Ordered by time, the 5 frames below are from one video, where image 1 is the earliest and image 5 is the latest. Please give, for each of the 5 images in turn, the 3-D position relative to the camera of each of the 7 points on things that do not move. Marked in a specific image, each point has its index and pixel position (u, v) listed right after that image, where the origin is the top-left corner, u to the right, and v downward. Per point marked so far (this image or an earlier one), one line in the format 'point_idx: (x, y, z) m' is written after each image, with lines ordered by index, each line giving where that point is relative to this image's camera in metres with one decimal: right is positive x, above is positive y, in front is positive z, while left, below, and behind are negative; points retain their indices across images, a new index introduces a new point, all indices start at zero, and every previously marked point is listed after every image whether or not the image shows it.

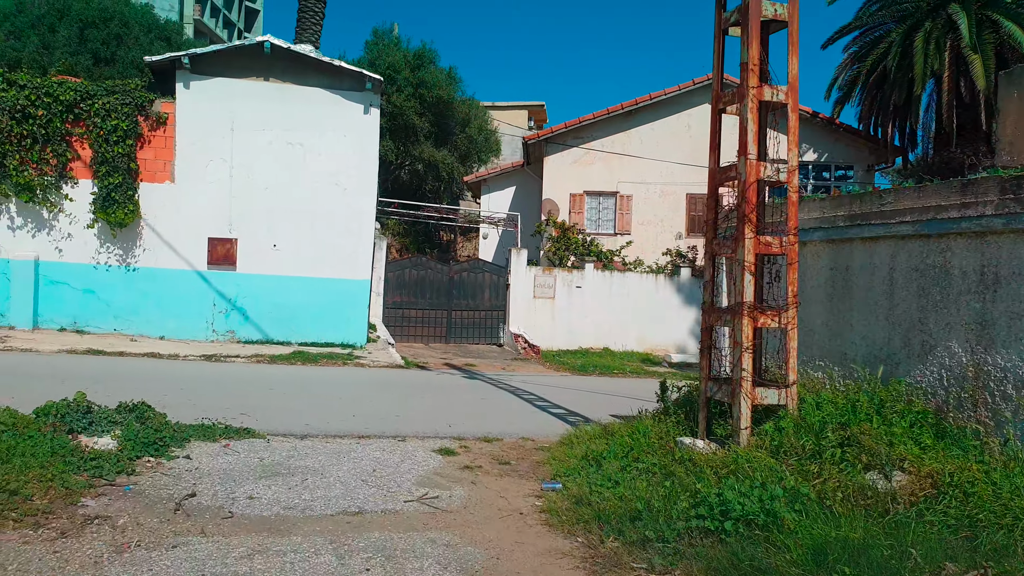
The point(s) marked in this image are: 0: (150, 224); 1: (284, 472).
0: (-5.9, +1.0, +12.5) m
1: (-1.5, -1.2, +5.0) m
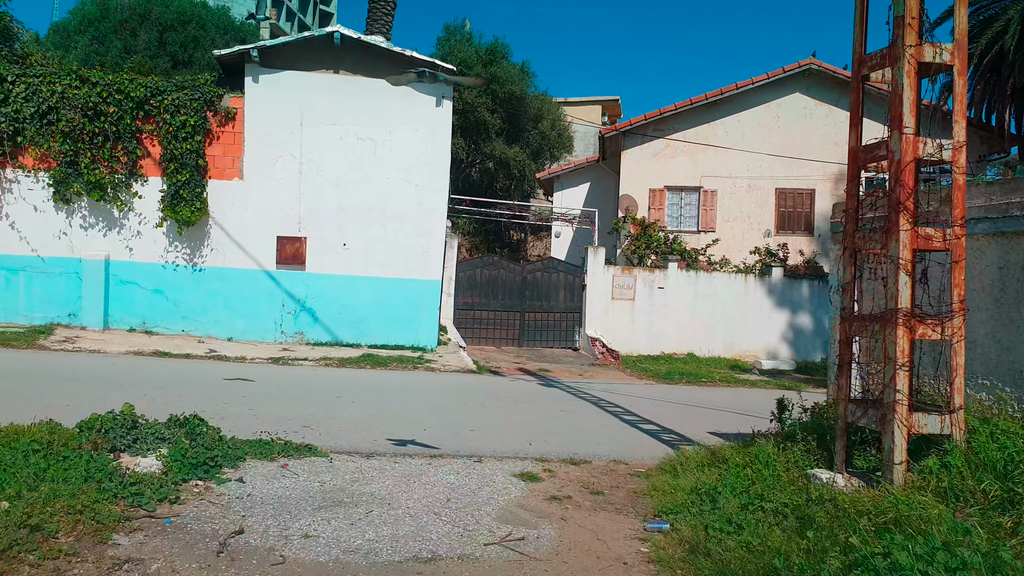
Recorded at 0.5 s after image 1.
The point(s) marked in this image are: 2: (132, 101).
0: (-4.6, +1.0, +12.2) m
1: (-0.9, -1.2, +4.3) m
2: (-5.8, +2.8, +11.6) m
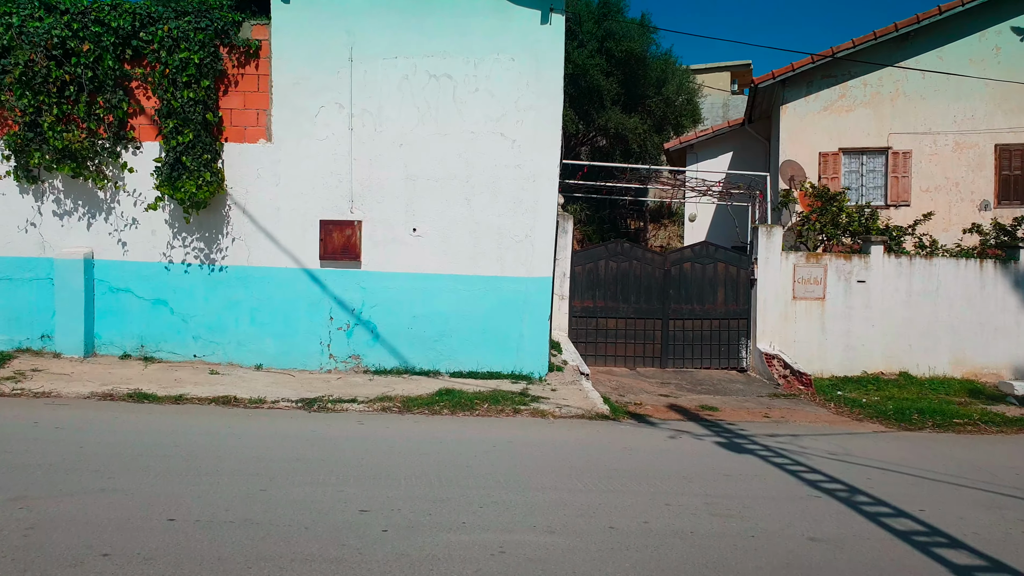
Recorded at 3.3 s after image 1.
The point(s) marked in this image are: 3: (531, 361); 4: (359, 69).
0: (-3.1, +1.0, +8.7) m
1: (-0.4, -1.3, +0.4) m
2: (-4.3, +2.7, +8.3) m
3: (+0.3, -0.8, +8.8) m
4: (-1.7, +2.5, +8.7) m
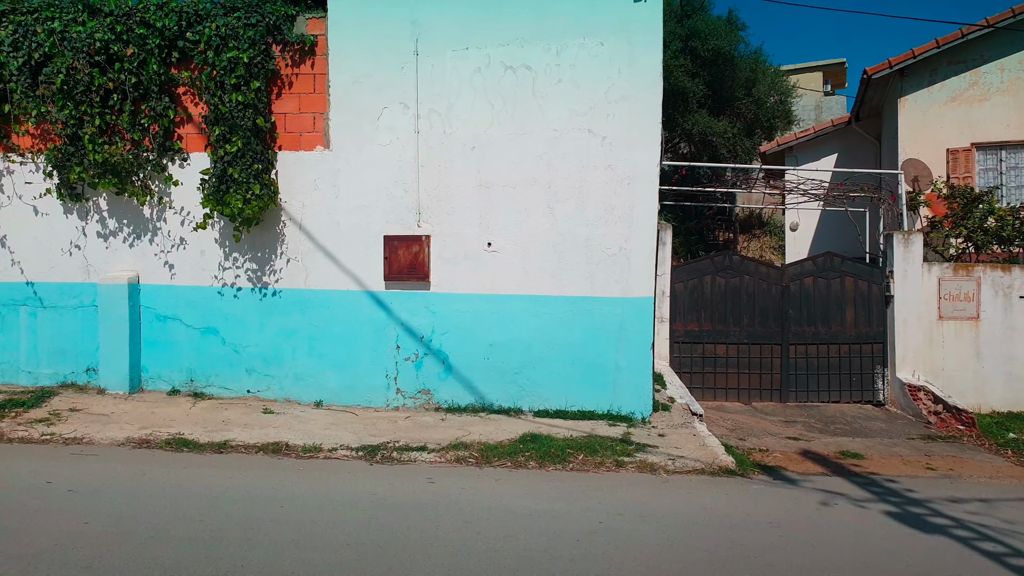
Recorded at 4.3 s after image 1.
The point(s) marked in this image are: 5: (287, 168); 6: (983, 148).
0: (-2.2, +0.7, +7.7) m
1: (-0.3, -1.3, -0.8) m
2: (-3.4, +2.5, +7.5) m
3: (+1.2, -1.0, +7.5) m
4: (-0.8, +2.2, +7.6) m
5: (-2.3, +1.2, +7.7) m
6: (+7.8, +2.3, +12.6) m
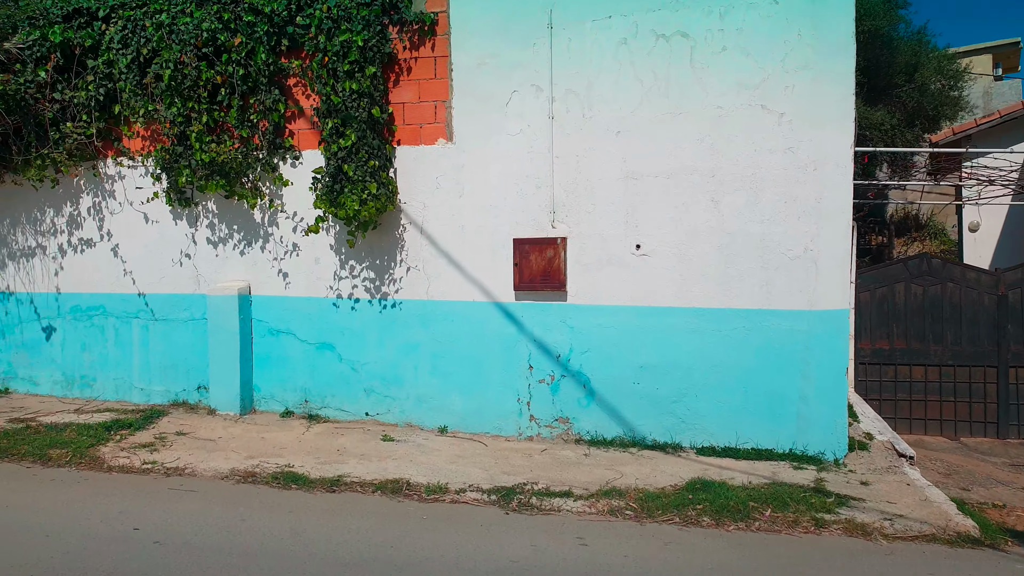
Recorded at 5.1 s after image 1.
0: (-0.8, +0.6, +6.8) m
1: (-0.3, -1.3, -1.9) m
2: (-2.1, +2.4, +6.8) m
3: (+2.4, -1.1, +6.1) m
4: (+0.4, +2.1, +6.5) m
5: (-0.9, +1.1, +6.8) m
6: (+9.7, +2.2, +10.2) m
